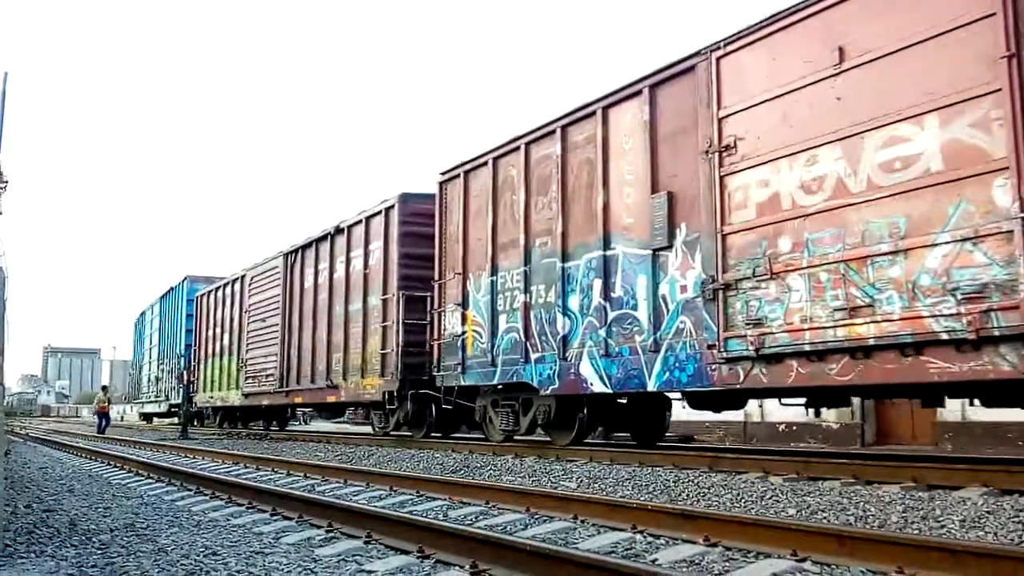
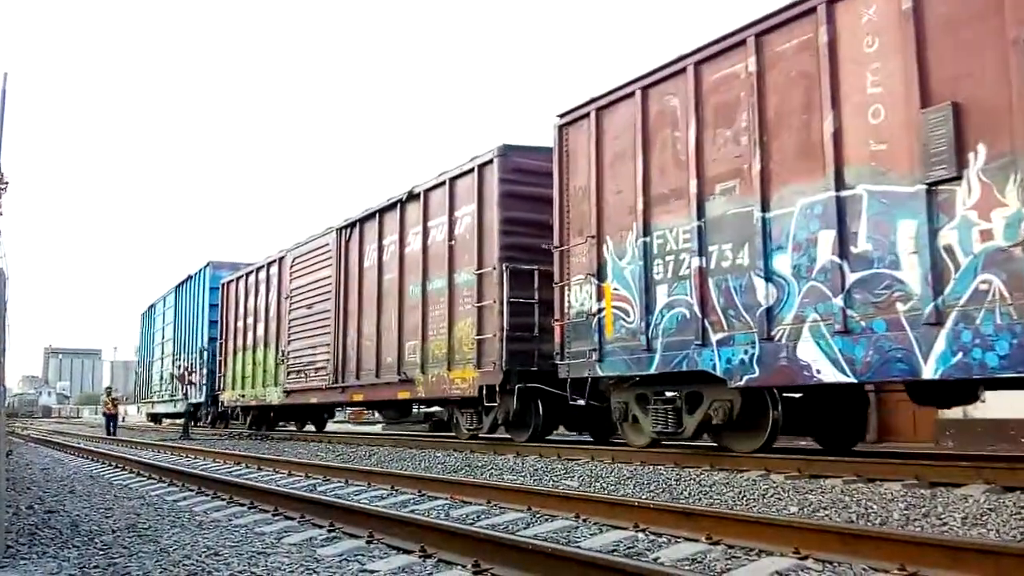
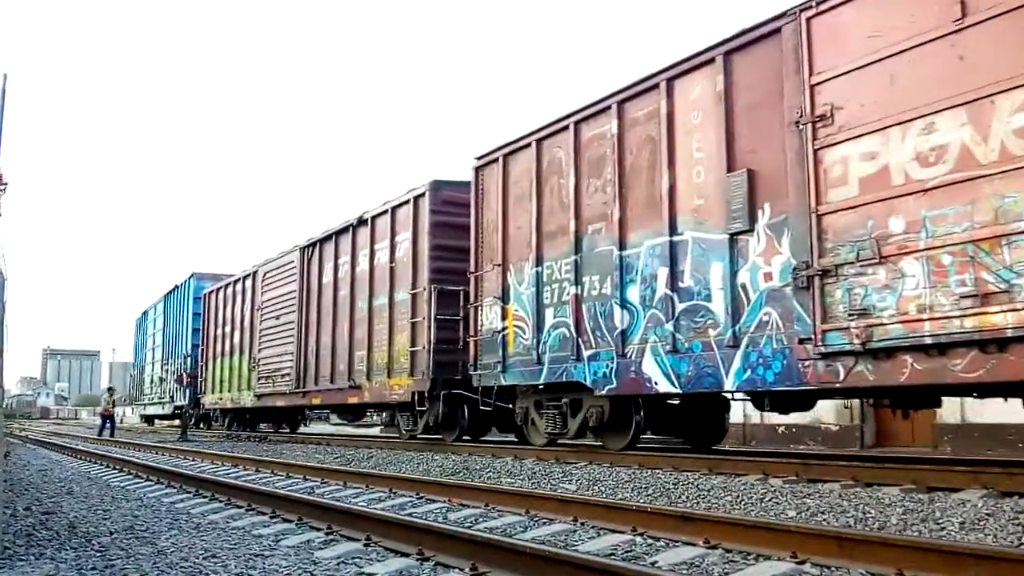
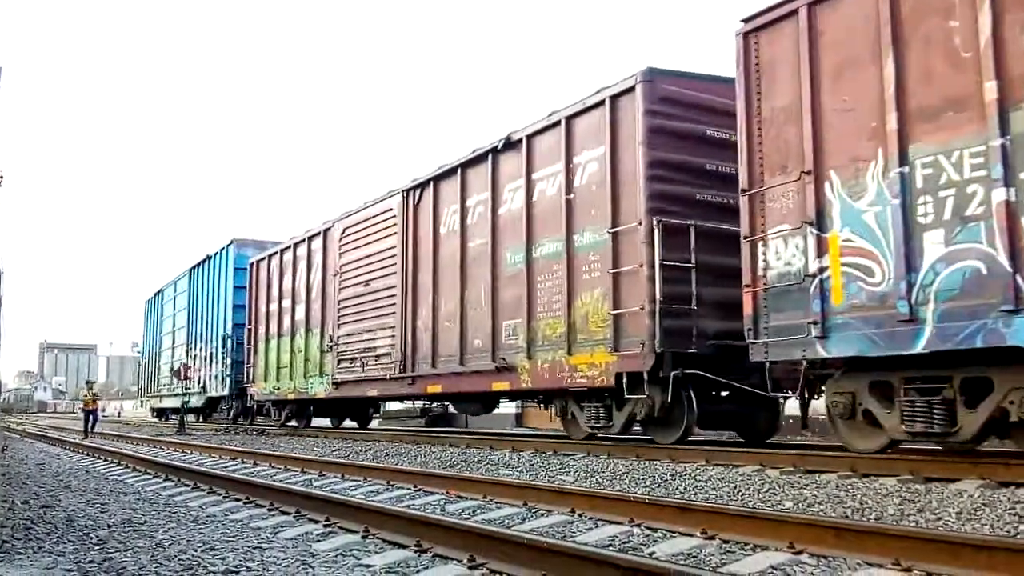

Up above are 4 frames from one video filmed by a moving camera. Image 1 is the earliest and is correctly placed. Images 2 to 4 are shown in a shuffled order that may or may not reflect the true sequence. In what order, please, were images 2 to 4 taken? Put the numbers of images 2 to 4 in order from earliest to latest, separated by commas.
3, 2, 4
